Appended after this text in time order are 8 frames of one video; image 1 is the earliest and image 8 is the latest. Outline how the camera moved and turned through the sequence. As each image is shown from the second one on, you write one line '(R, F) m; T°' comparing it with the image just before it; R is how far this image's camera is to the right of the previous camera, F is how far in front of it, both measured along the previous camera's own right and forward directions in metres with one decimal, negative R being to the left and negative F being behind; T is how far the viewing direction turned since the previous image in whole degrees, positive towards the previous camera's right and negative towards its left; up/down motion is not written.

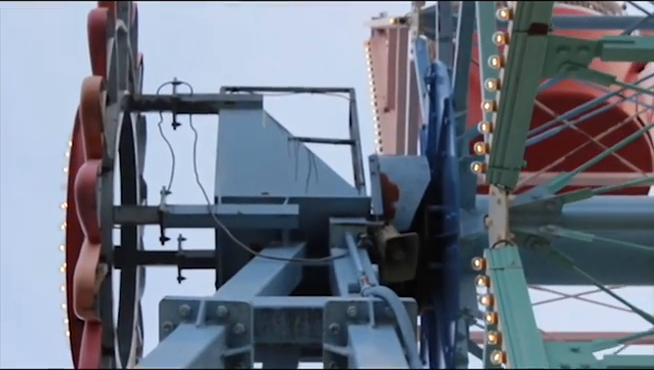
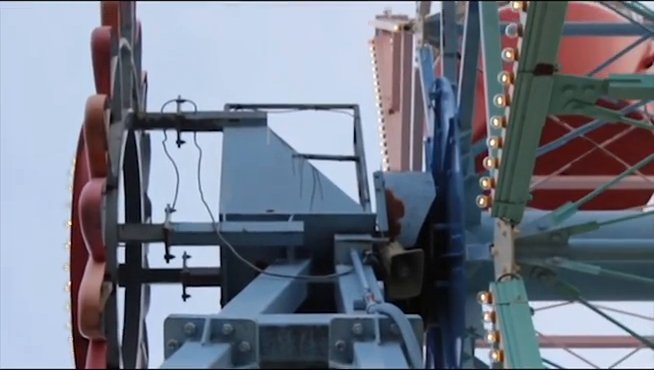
(0.0, 0.0) m; 0°
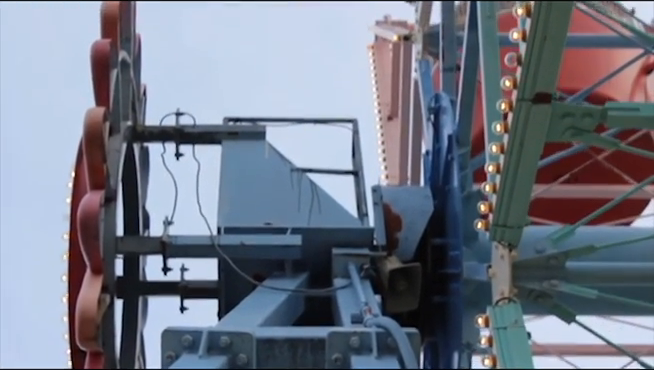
(0.0, 0.0) m; 0°
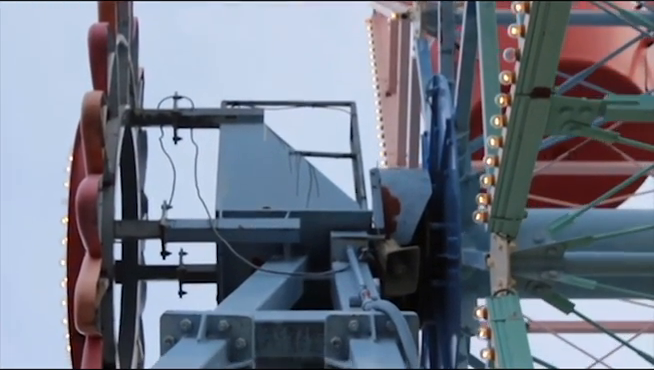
(0.0, 0.0) m; 0°
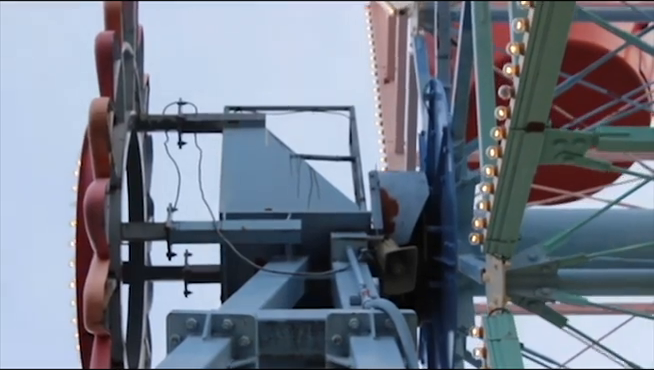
(0.0, -0.3) m; 0°
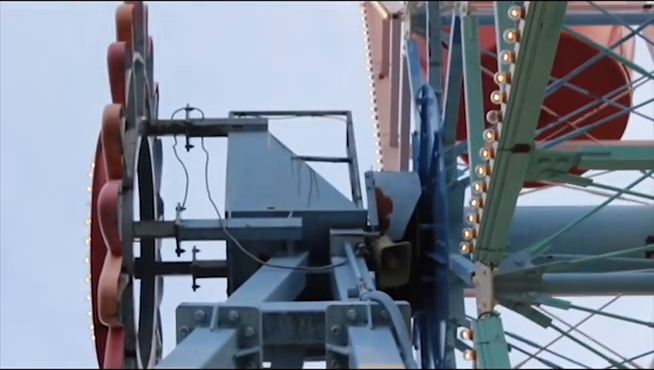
(+0.1, -0.6) m; 0°
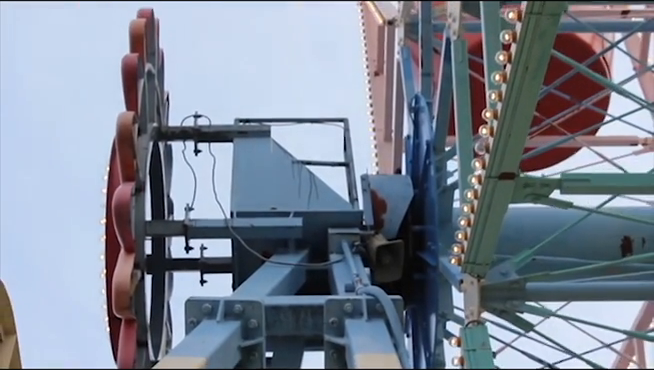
(+0.1, -0.8) m; 0°
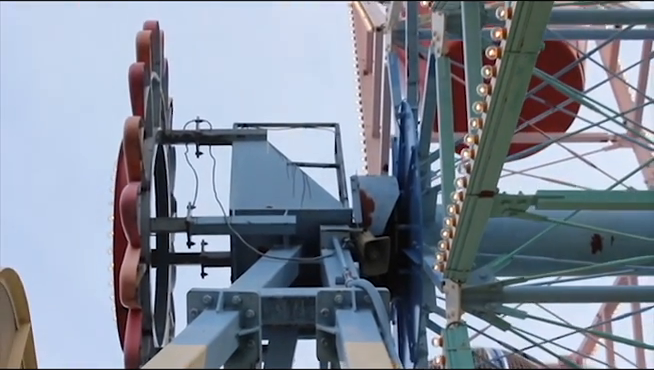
(+0.1, -0.9) m; 0°
